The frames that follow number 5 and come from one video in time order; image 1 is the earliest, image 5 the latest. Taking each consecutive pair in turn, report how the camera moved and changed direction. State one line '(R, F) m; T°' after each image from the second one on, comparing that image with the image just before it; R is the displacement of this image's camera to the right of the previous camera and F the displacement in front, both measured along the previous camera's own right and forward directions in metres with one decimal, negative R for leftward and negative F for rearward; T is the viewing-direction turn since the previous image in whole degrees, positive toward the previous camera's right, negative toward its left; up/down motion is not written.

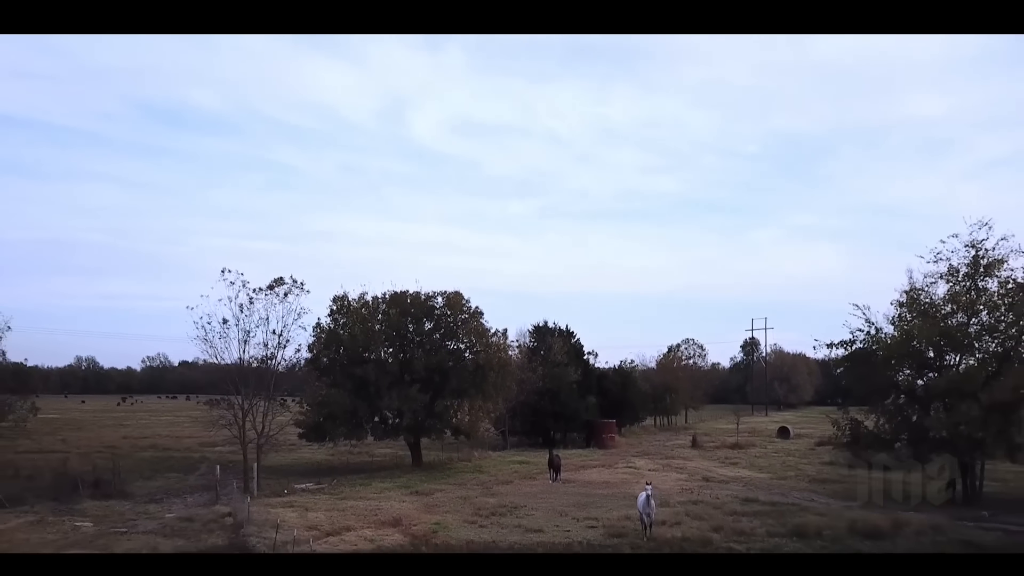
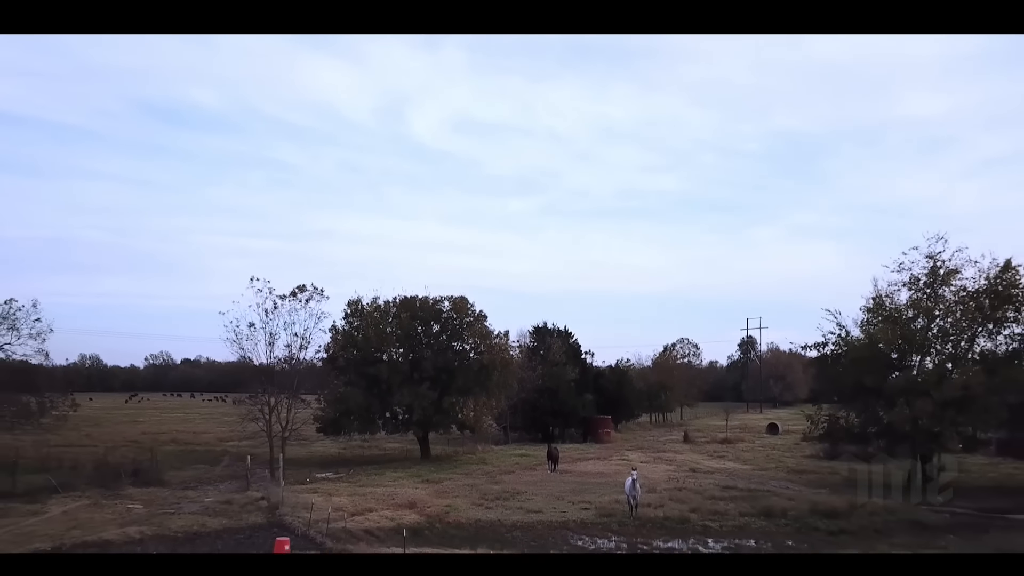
(0.0, -1.6) m; 0°
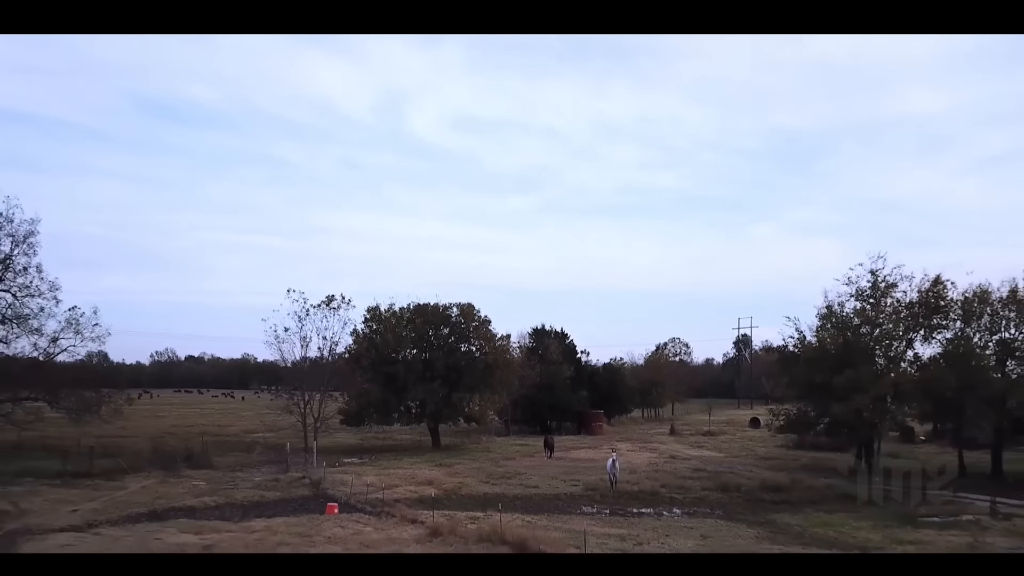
(0.0, -2.7) m; 0°
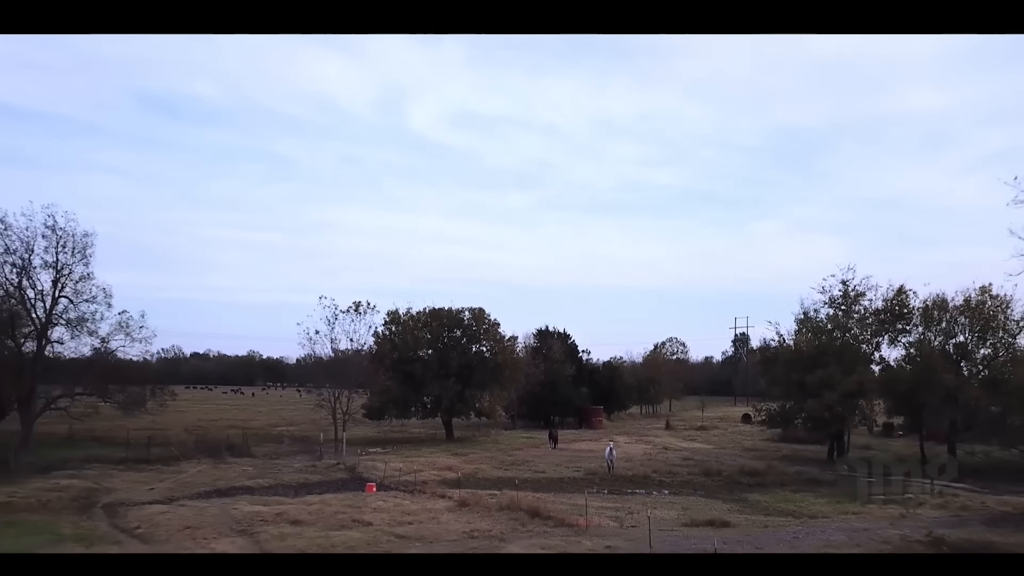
(-0.2, -2.3) m; 0°
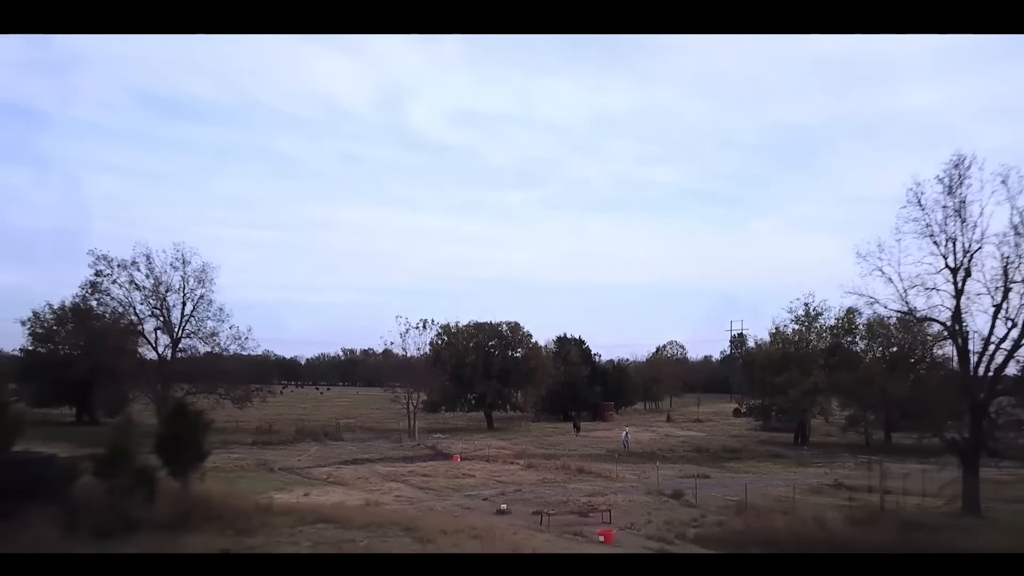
(-1.2, -6.1) m; 0°
